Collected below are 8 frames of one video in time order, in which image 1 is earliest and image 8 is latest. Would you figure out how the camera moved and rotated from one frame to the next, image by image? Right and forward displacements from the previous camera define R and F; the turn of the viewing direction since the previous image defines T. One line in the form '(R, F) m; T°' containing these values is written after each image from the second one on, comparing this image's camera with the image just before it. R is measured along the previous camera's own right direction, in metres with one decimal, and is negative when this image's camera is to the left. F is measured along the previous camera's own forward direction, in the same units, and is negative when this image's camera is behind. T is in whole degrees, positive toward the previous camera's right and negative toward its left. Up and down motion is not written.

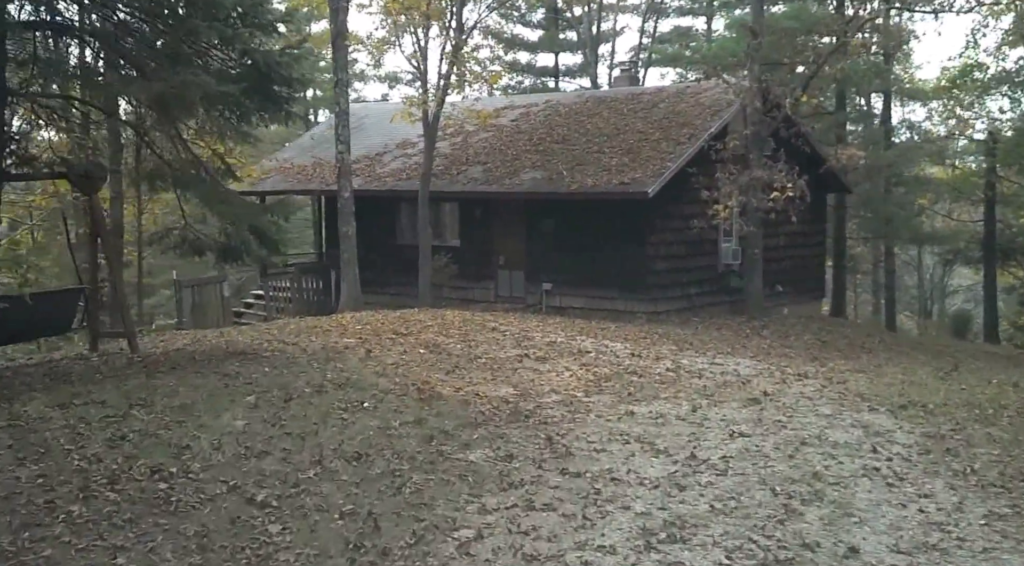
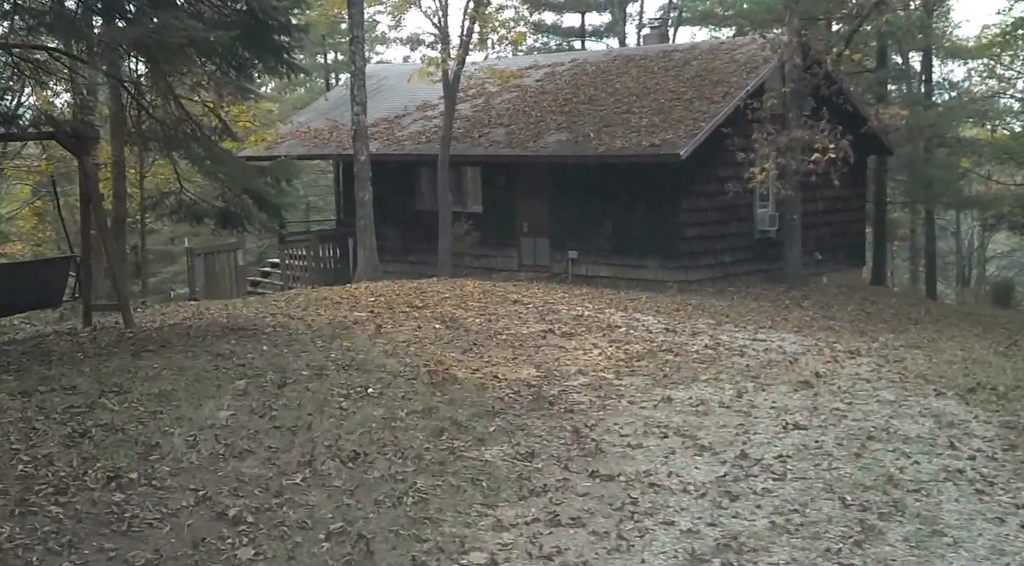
(0.0, +1.1) m; -1°
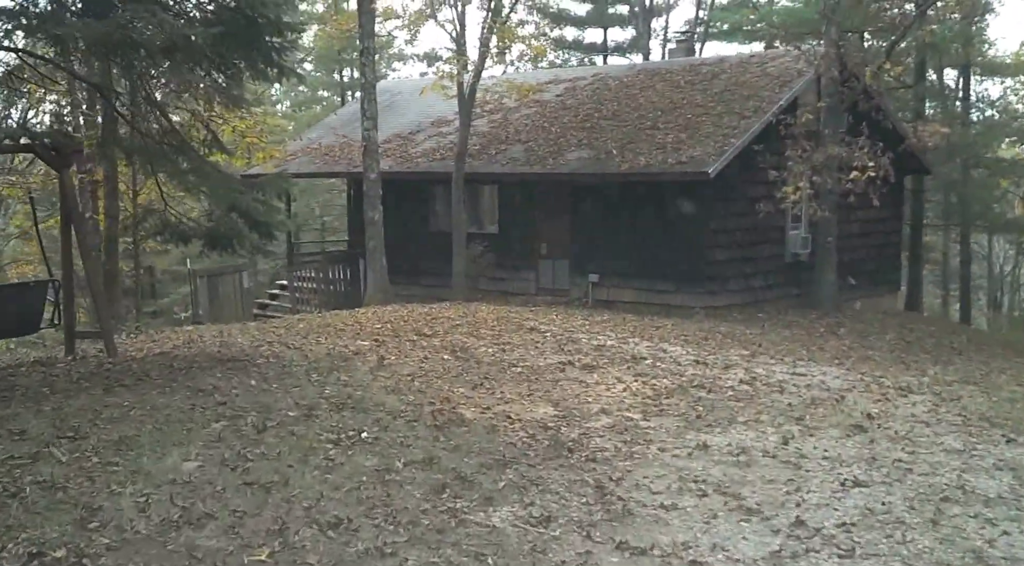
(0.0, +1.1) m; -1°
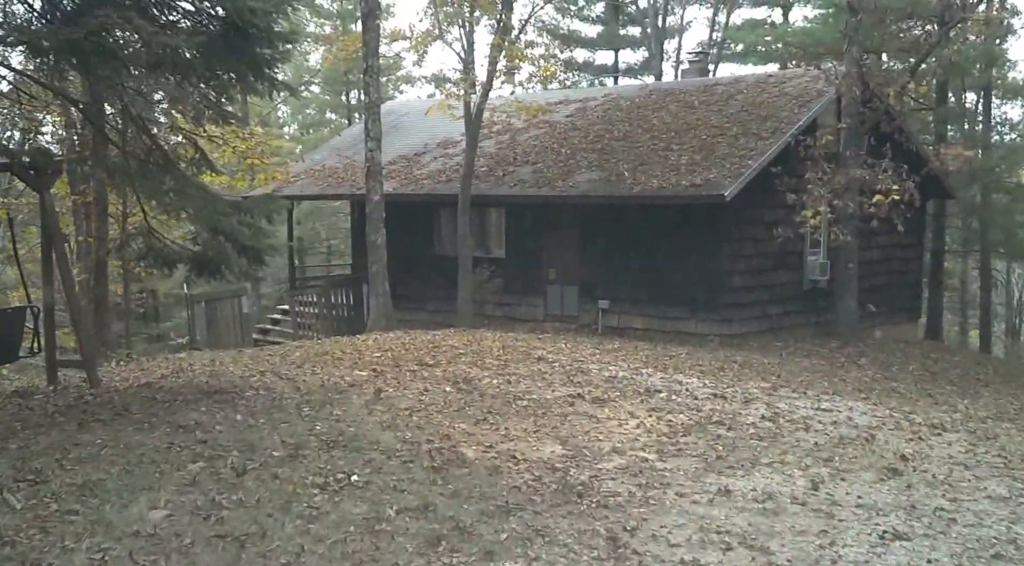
(0.0, +0.6) m; 0°
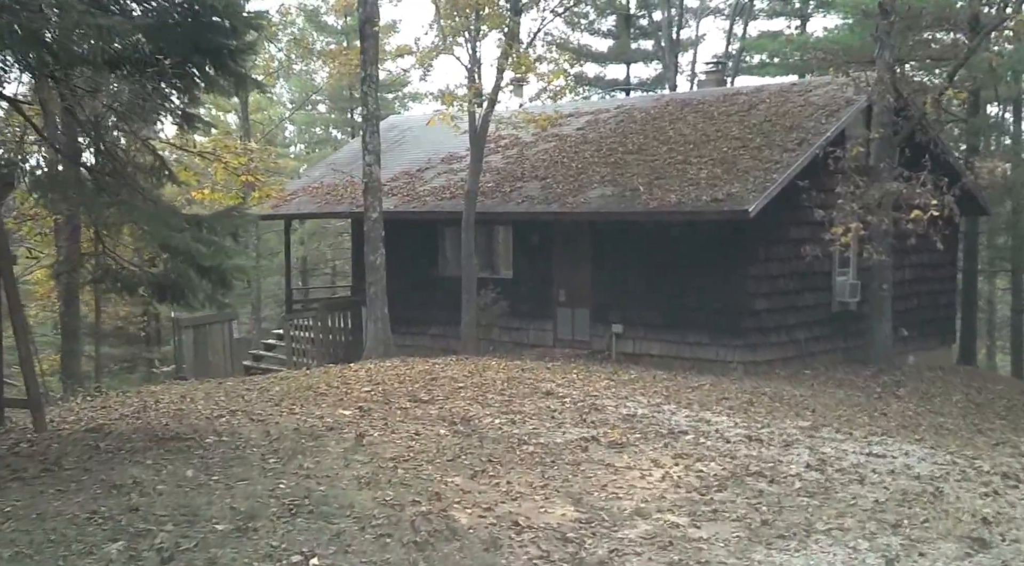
(0.0, +1.4) m; 0°
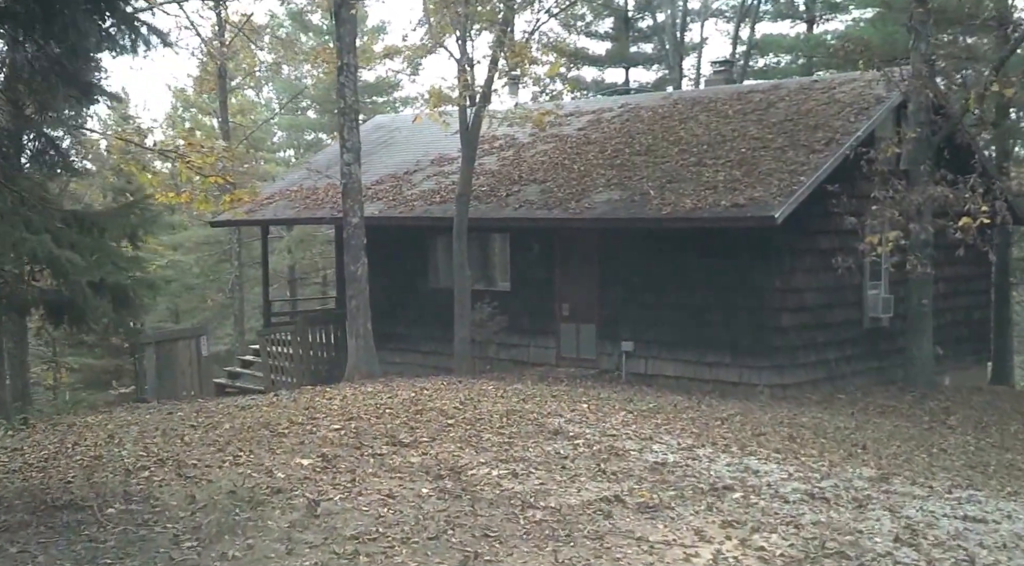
(0.0, +2.0) m; 0°
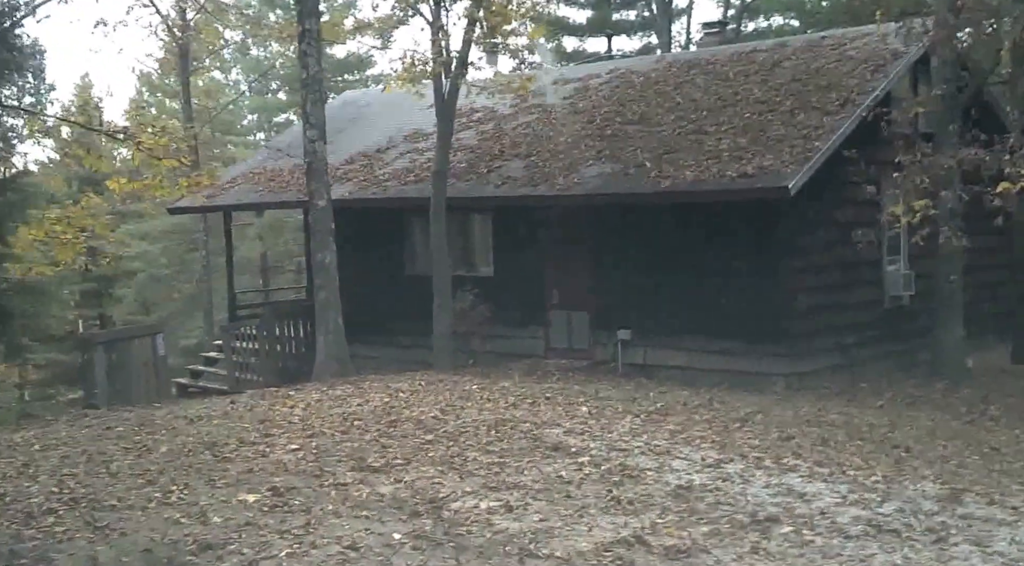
(0.0, +1.5) m; +1°
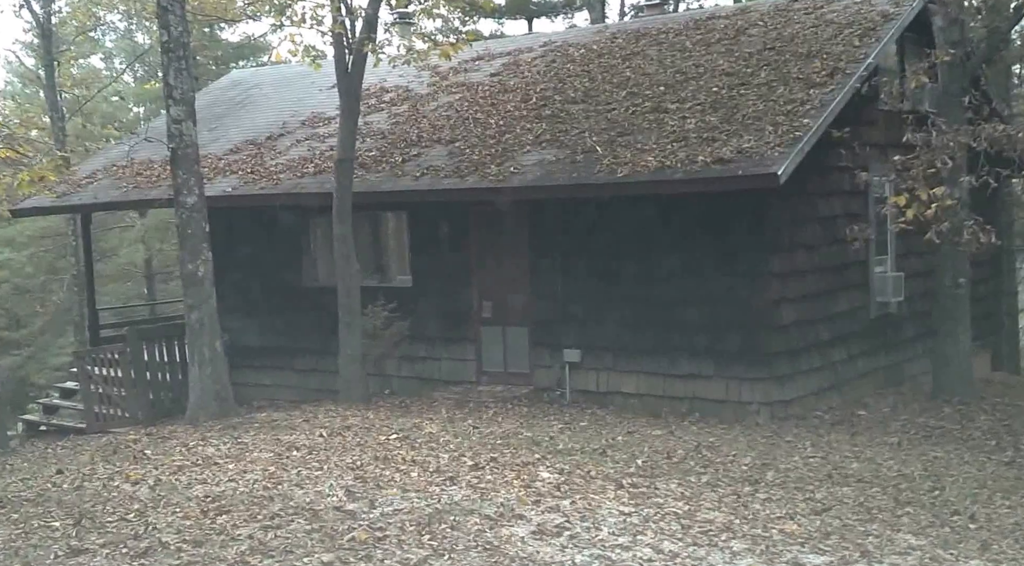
(-0.1, +2.8) m; +4°
